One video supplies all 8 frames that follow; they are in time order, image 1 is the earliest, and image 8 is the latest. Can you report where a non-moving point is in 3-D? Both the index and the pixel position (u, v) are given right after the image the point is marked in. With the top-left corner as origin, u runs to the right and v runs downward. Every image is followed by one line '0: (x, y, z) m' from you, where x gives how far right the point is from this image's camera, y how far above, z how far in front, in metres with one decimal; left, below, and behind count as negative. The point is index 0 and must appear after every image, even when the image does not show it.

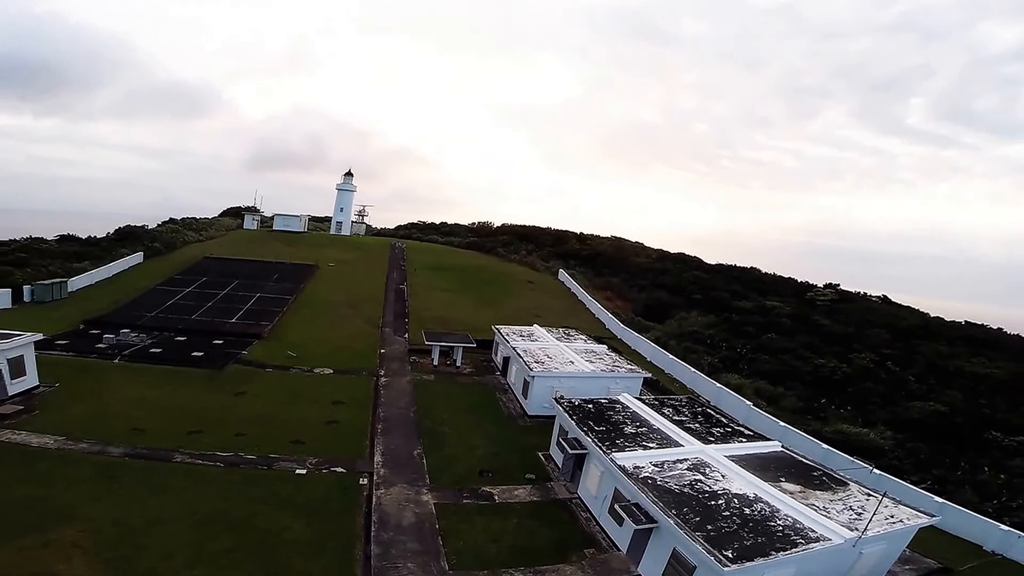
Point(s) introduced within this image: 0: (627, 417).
0: (+3.1, -3.5, +13.2) m
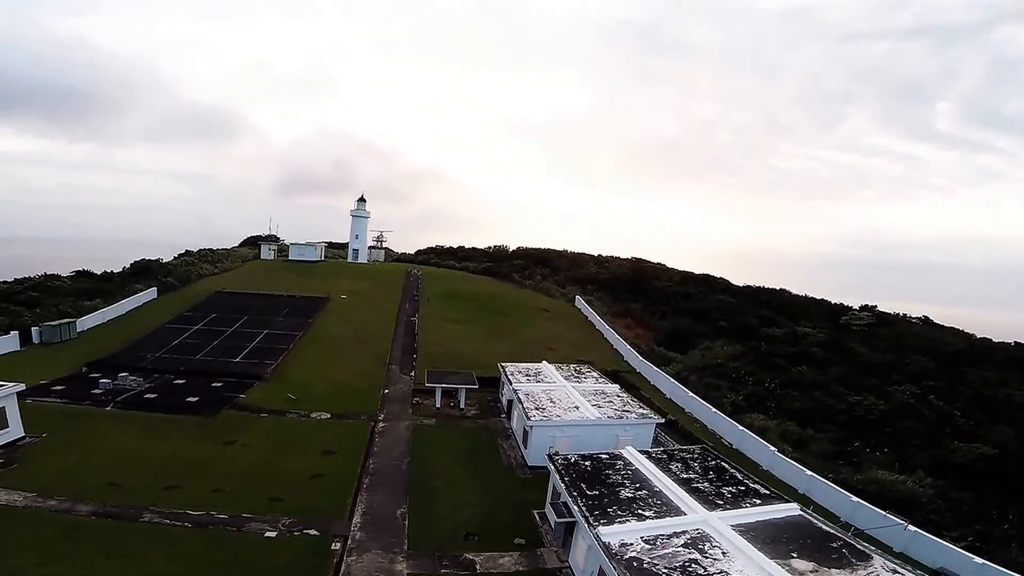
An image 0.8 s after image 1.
0: (+2.6, -4.6, +11.7) m
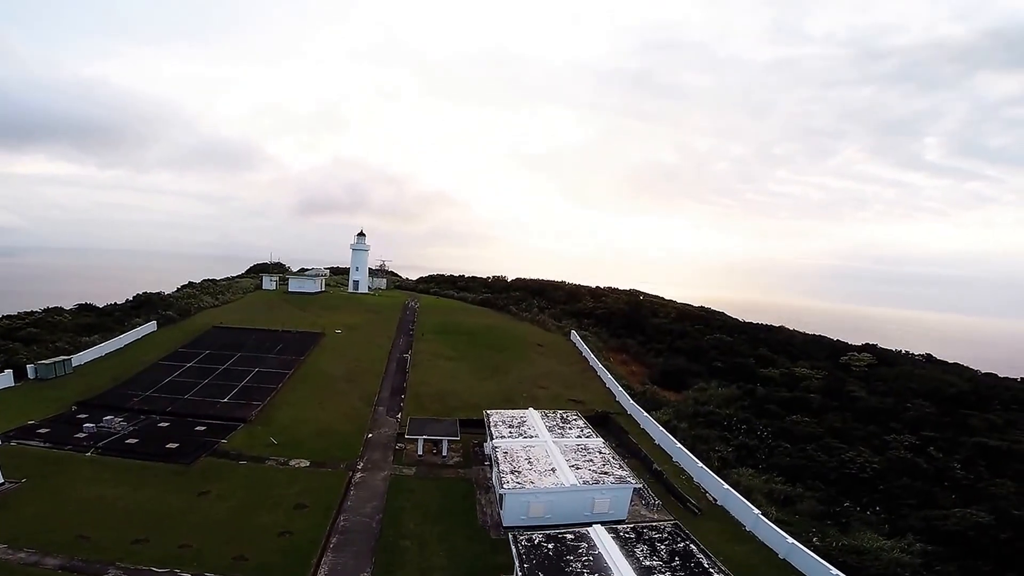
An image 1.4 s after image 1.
0: (+1.7, -6.1, +11.3) m
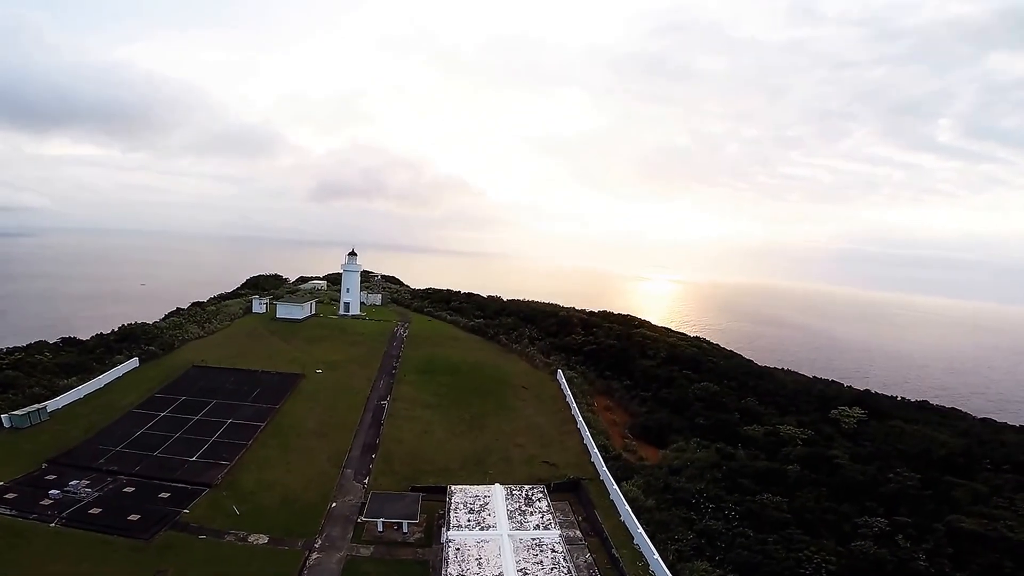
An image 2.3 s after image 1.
0: (0.0, -9.4, +10.9) m
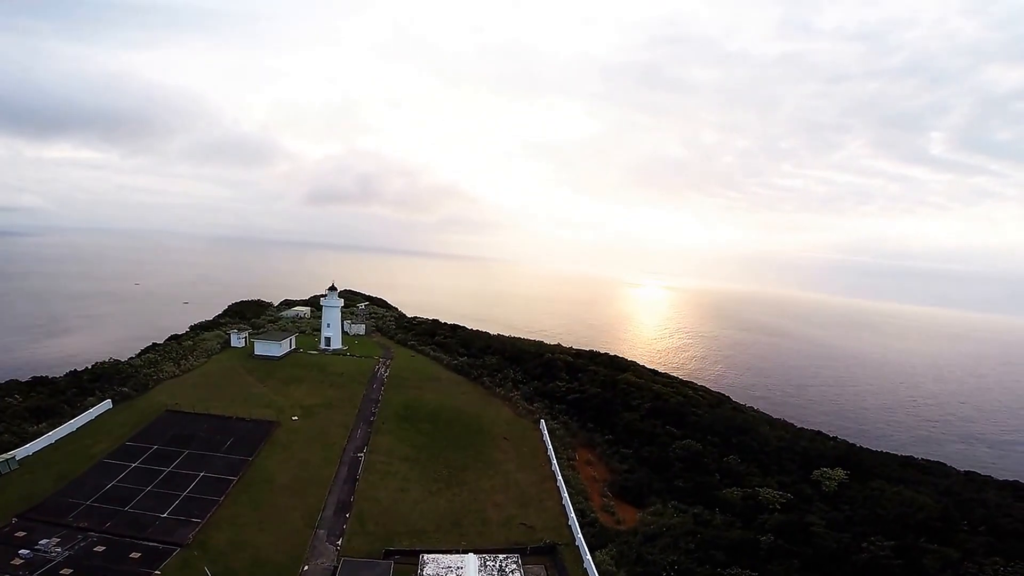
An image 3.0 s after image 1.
0: (-1.1, -12.2, +10.6) m
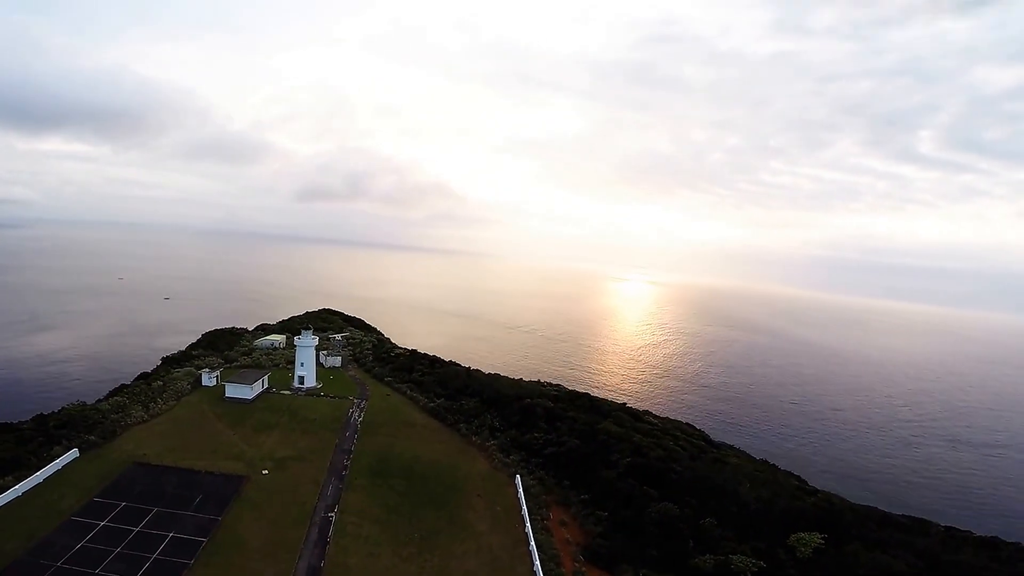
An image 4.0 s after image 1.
0: (-2.4, -15.6, +10.3) m
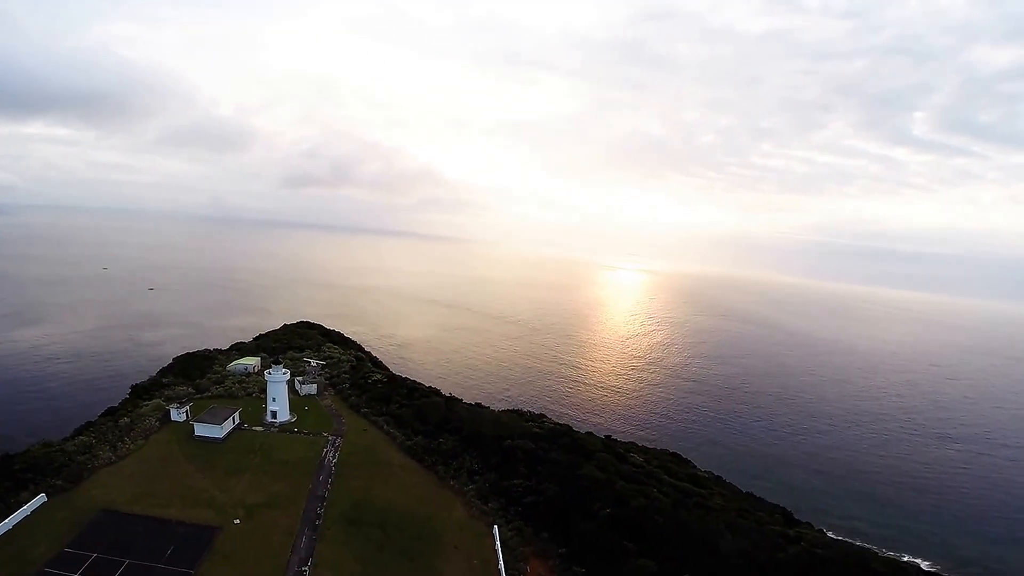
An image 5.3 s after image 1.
0: (-3.5, -19.0, +9.6) m
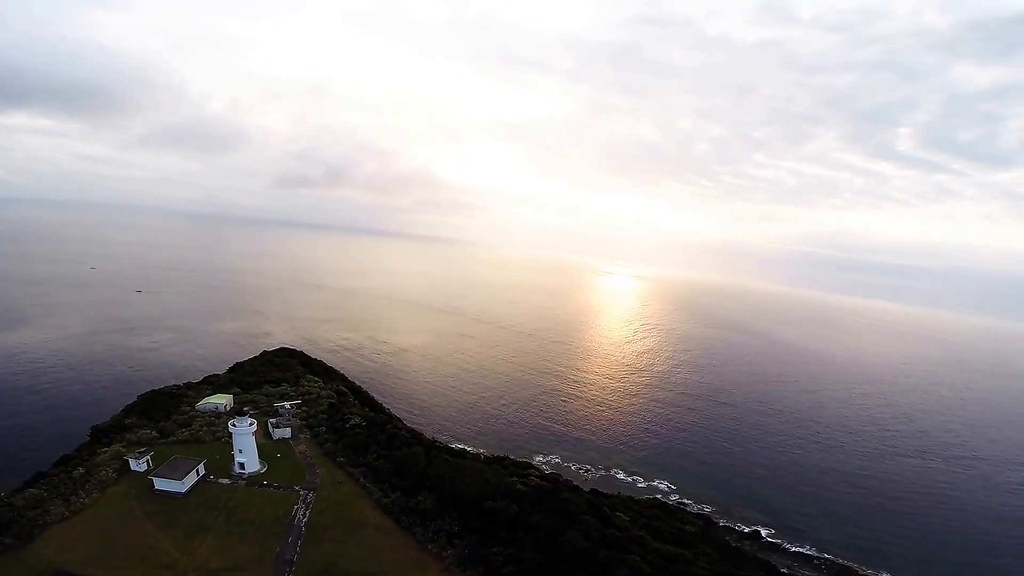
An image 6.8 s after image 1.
0: (-4.5, -22.1, +7.3) m
